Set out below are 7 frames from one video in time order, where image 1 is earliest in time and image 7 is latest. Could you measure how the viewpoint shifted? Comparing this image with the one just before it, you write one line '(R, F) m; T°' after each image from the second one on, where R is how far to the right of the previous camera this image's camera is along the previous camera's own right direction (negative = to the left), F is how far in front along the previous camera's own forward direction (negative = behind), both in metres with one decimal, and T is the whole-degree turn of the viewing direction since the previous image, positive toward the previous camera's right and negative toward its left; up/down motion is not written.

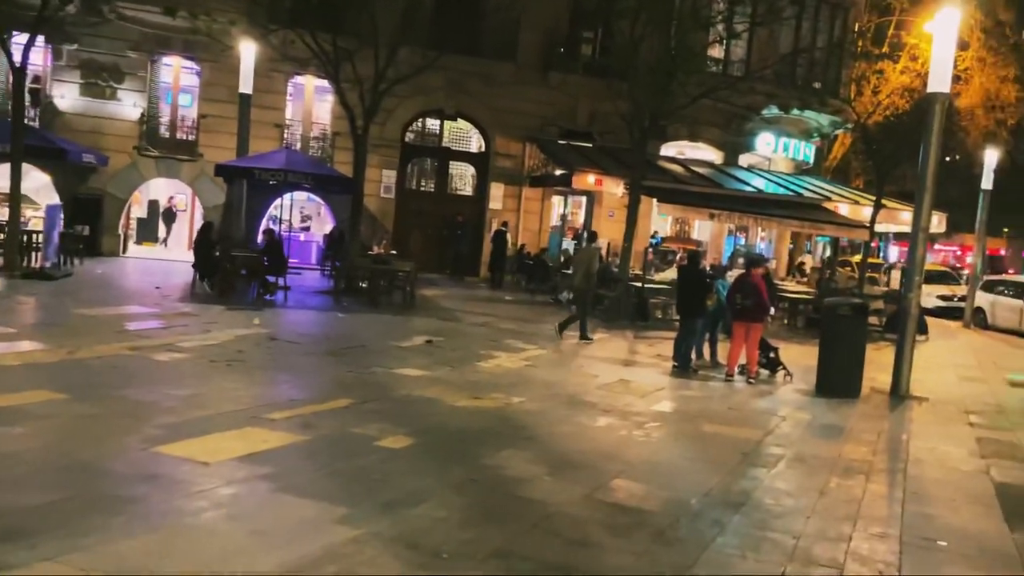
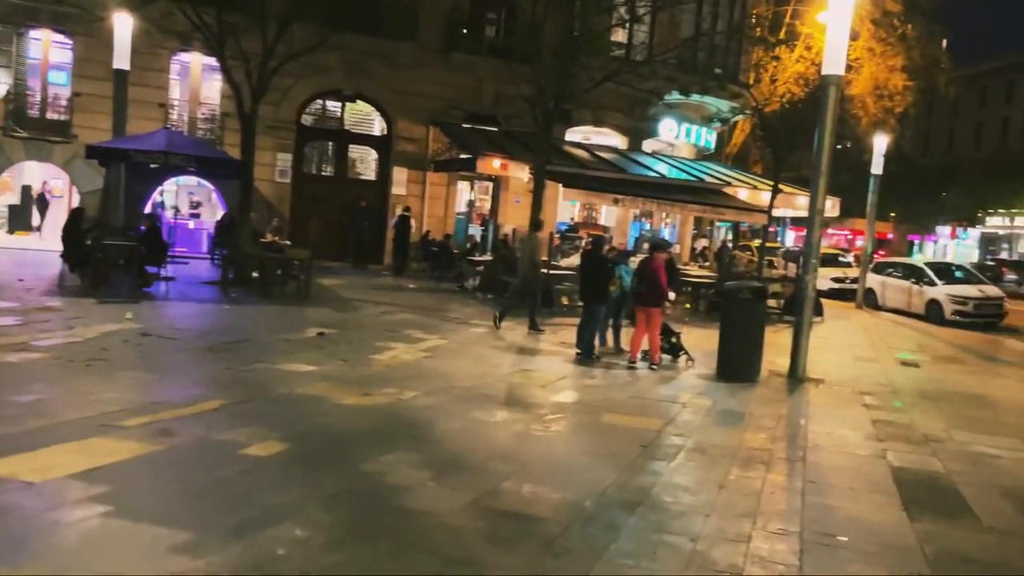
(+0.2, +0.5) m; +6°
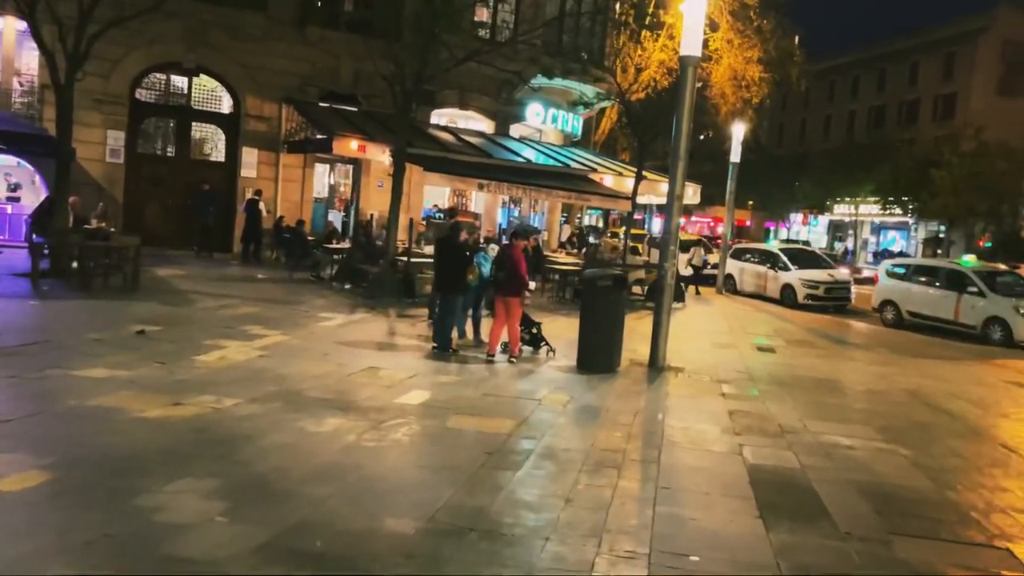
(+0.4, +0.7) m; +9°
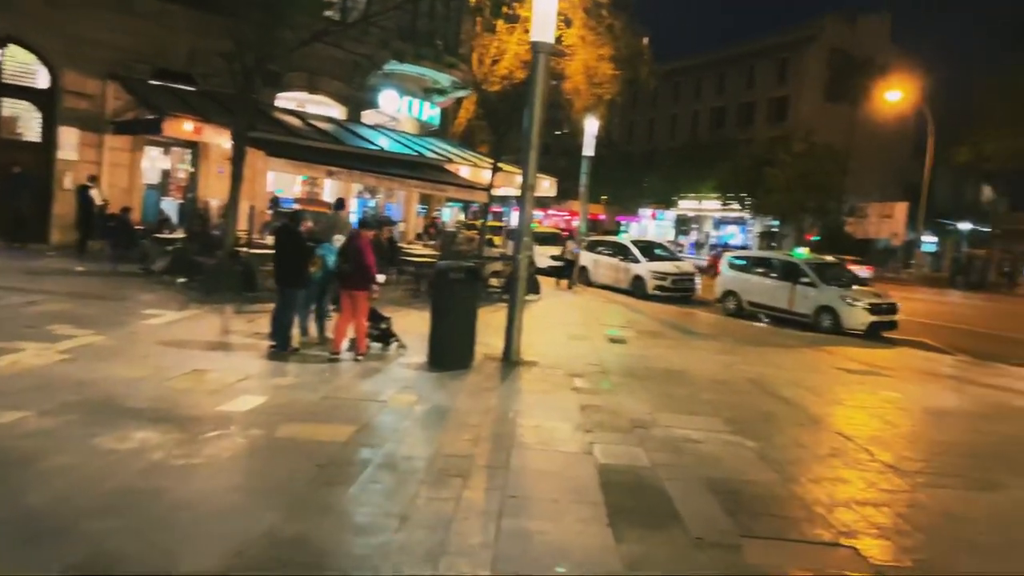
(+0.2, +0.5) m; +10°
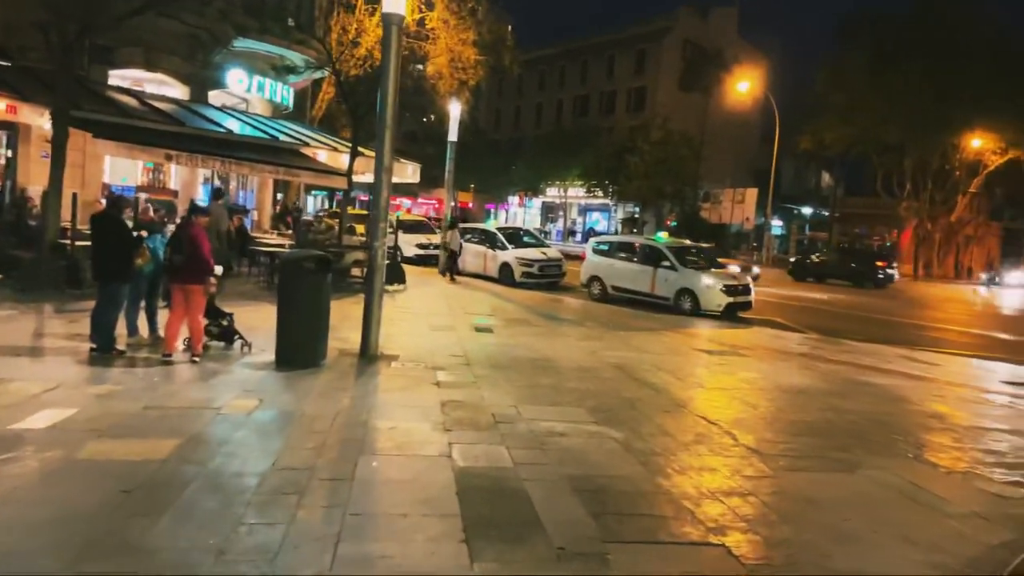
(+0.2, +0.5) m; +9°
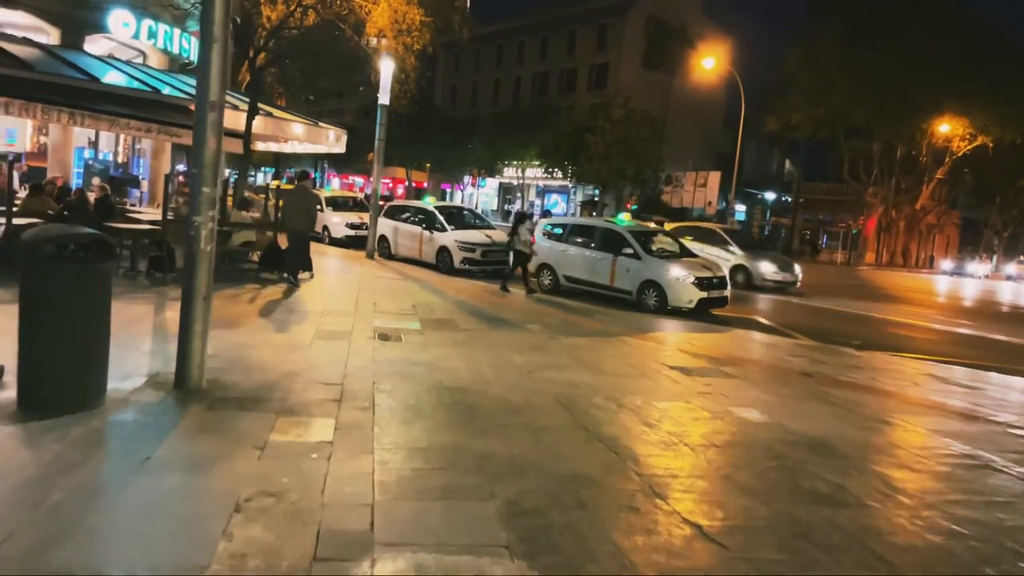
(+0.5, +3.1) m; +3°
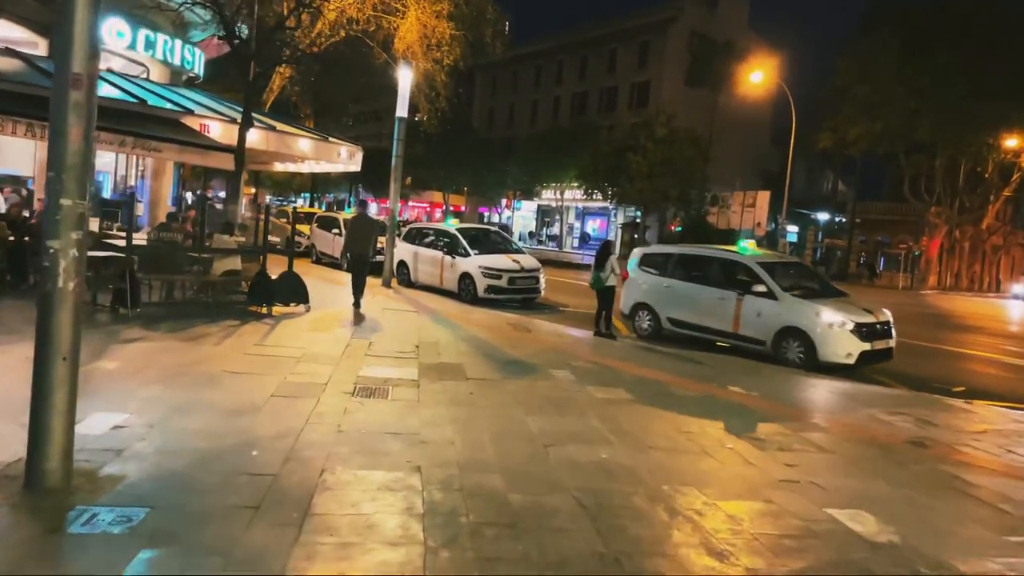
(+0.2, +2.1) m; -3°
